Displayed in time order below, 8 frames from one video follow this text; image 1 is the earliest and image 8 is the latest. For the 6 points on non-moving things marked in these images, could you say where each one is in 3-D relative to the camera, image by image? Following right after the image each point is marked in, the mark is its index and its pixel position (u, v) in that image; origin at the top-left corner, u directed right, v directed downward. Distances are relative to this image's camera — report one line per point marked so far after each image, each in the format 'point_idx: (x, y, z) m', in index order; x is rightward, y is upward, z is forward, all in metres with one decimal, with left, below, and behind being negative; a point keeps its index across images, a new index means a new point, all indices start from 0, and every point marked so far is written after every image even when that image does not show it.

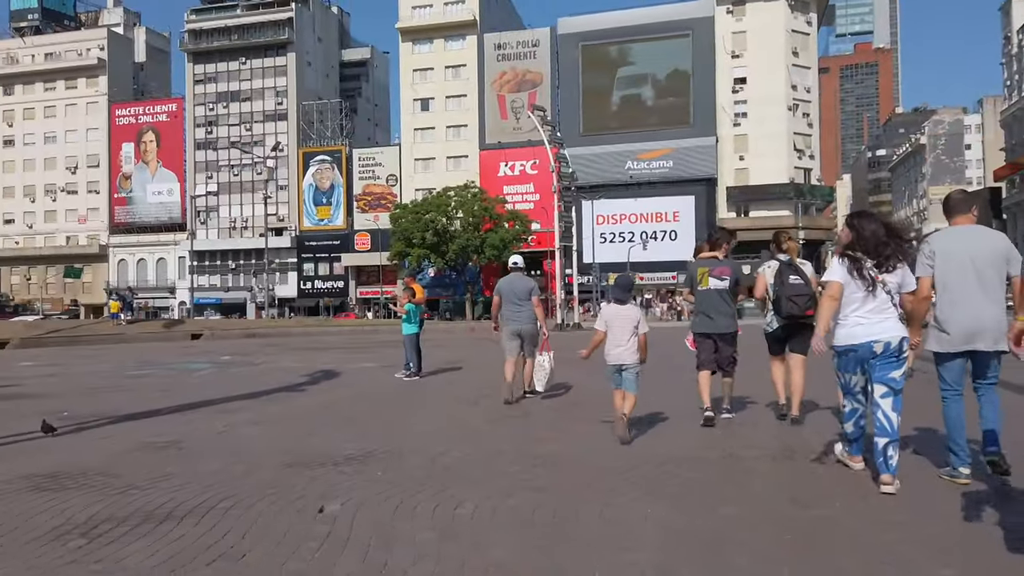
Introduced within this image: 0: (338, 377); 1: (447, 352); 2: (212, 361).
0: (-2.5, -1.3, +12.2) m
1: (-1.4, -1.4, +18.2) m
2: (-6.1, -1.5, +17.2) m
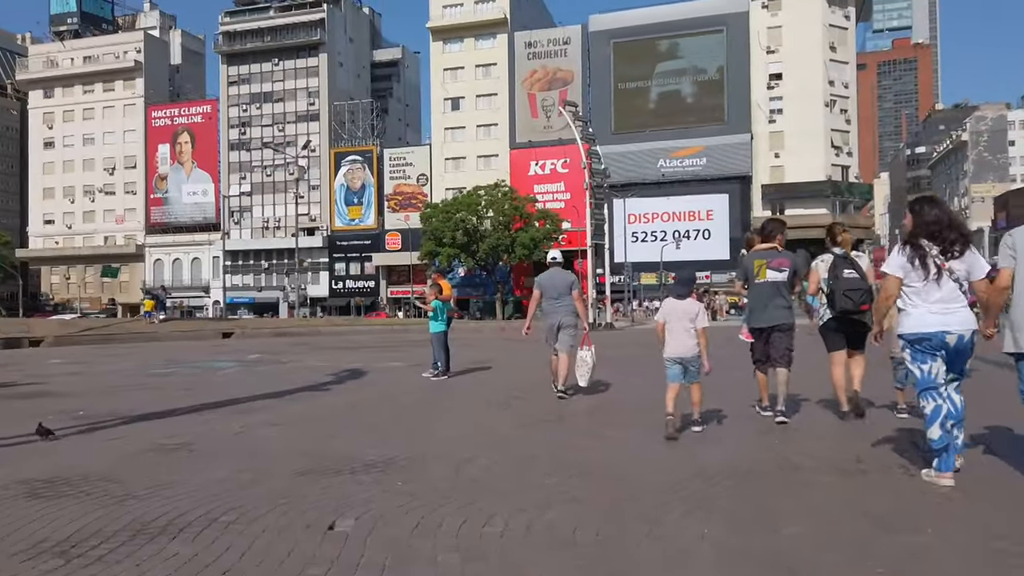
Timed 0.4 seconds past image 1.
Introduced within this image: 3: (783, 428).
0: (-2.1, -1.2, +11.9) m
1: (-0.8, -1.3, +17.8) m
2: (-5.4, -1.4, +17.0) m
3: (+2.2, -1.1, +6.9) m
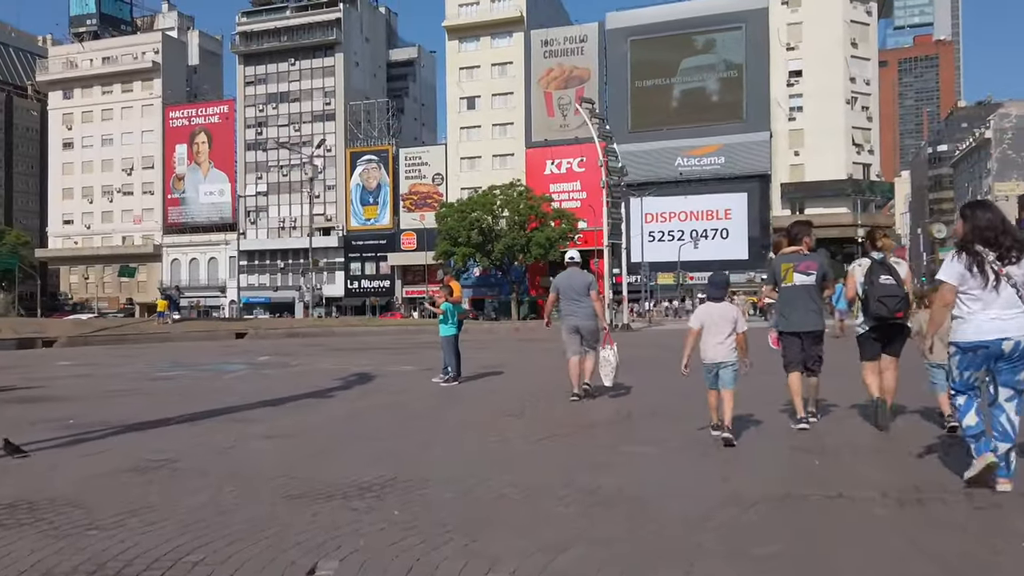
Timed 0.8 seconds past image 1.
0: (-1.9, -1.2, +11.5) m
1: (-0.5, -1.3, +17.4) m
2: (-5.2, -1.4, +16.6) m
3: (+2.3, -1.2, +6.4) m
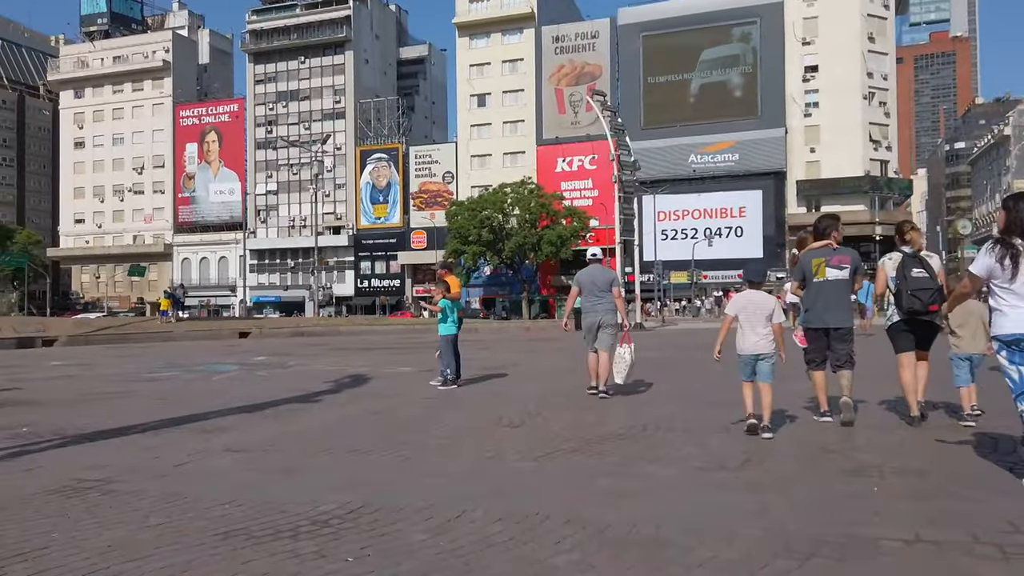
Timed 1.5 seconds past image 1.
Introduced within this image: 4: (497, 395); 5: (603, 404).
0: (-1.8, -1.2, +10.7) m
1: (-0.3, -1.3, +16.6) m
2: (-5.0, -1.4, +15.9) m
3: (+2.3, -1.1, +5.6) m
4: (-0.1, -1.1, +8.3) m
5: (+0.8, -1.1, +7.6) m
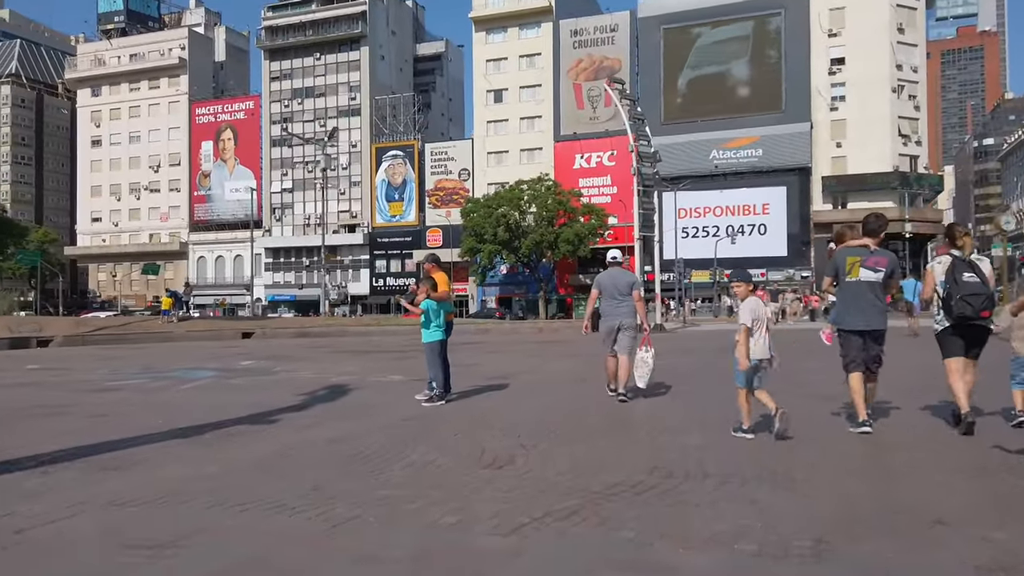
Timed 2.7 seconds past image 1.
0: (-1.8, -1.2, +9.3) m
1: (-0.2, -1.3, +15.2) m
2: (-4.9, -1.4, +14.6) m
3: (+2.2, -1.1, +4.2) m
4: (-0.2, -1.1, +6.9) m
5: (+0.8, -1.0, +6.1) m
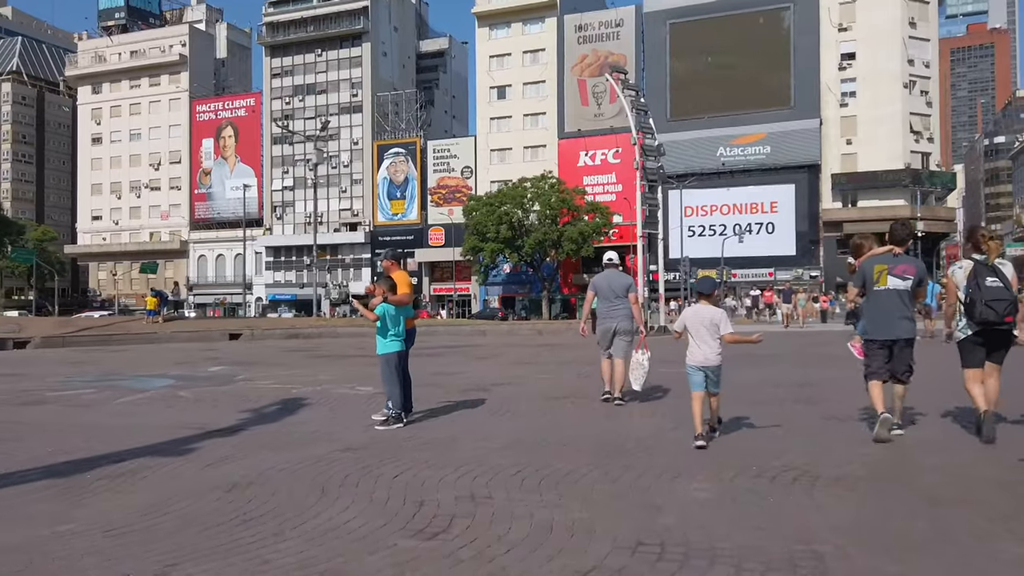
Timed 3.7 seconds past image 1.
0: (-2.0, -1.2, +8.1) m
1: (-0.3, -1.3, +14.0) m
2: (-5.1, -1.4, +13.4) m
3: (+1.9, -1.1, +2.9) m
4: (-0.4, -1.1, +5.7) m
5: (+0.5, -1.1, +4.9) m
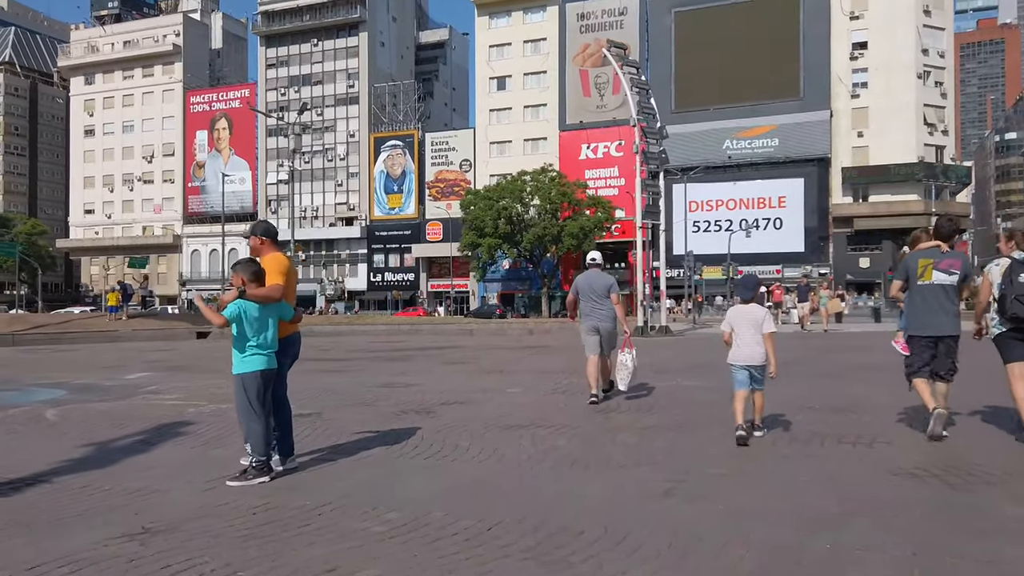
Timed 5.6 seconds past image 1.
0: (-2.4, -1.1, +6.0) m
1: (-0.7, -1.2, +11.8) m
2: (-5.5, -1.3, +11.3) m
3: (+1.5, -1.1, +0.8) m
4: (-0.8, -1.0, +3.6) m
5: (+0.1, -1.0, +2.8) m
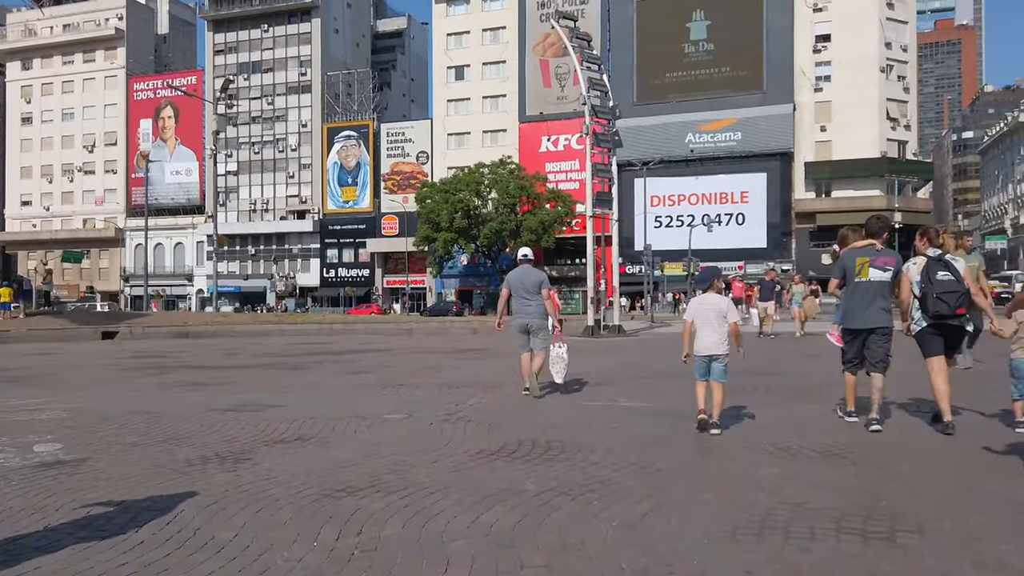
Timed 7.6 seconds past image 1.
0: (-3.2, -1.1, +3.7) m
1: (-1.8, -1.1, +9.6) m
2: (-6.5, -1.2, +8.9) m
3: (+0.9, -1.1, -1.4) m
4: (-1.6, -1.0, +1.3) m
5: (-0.6, -1.0, +0.6) m
